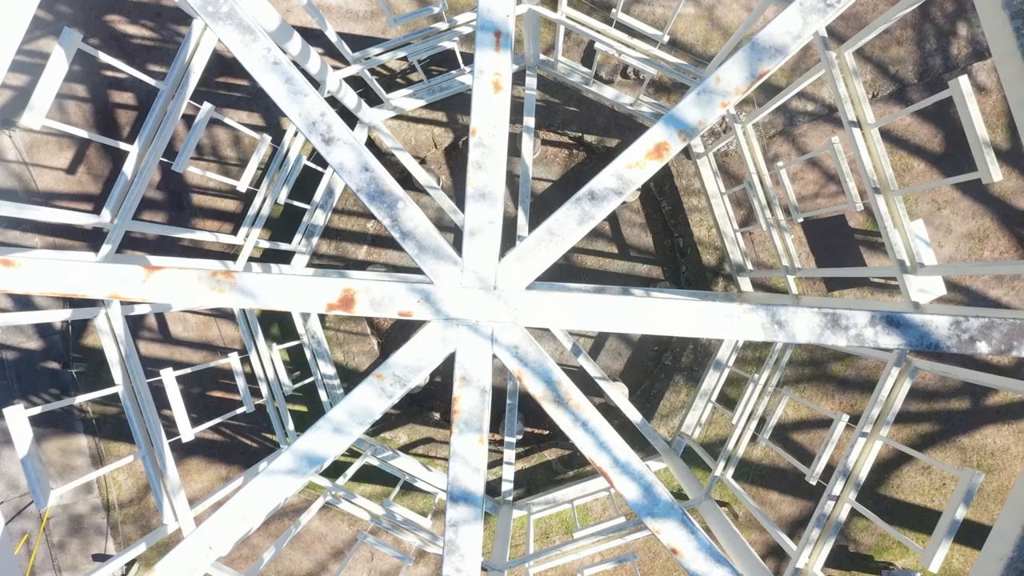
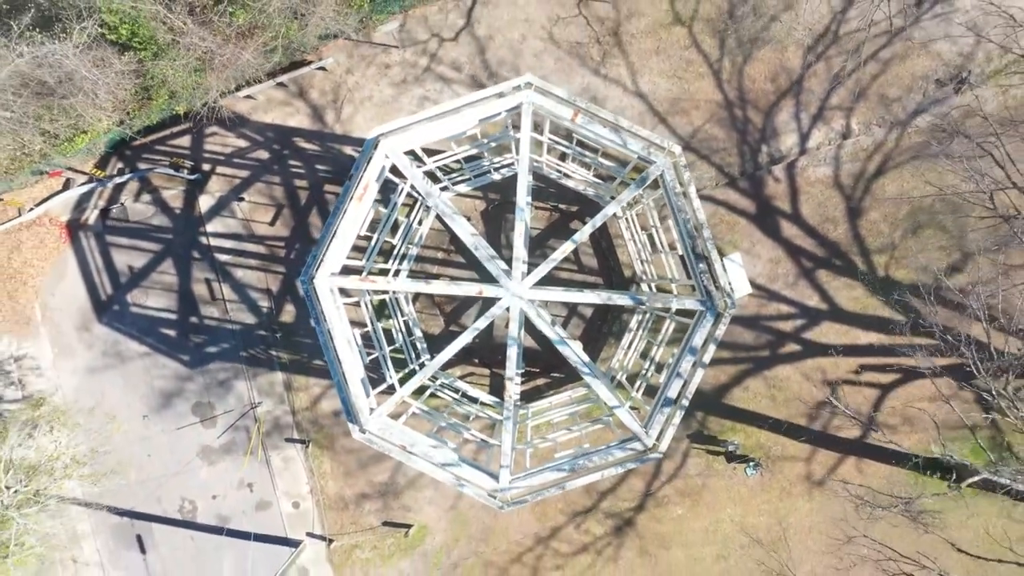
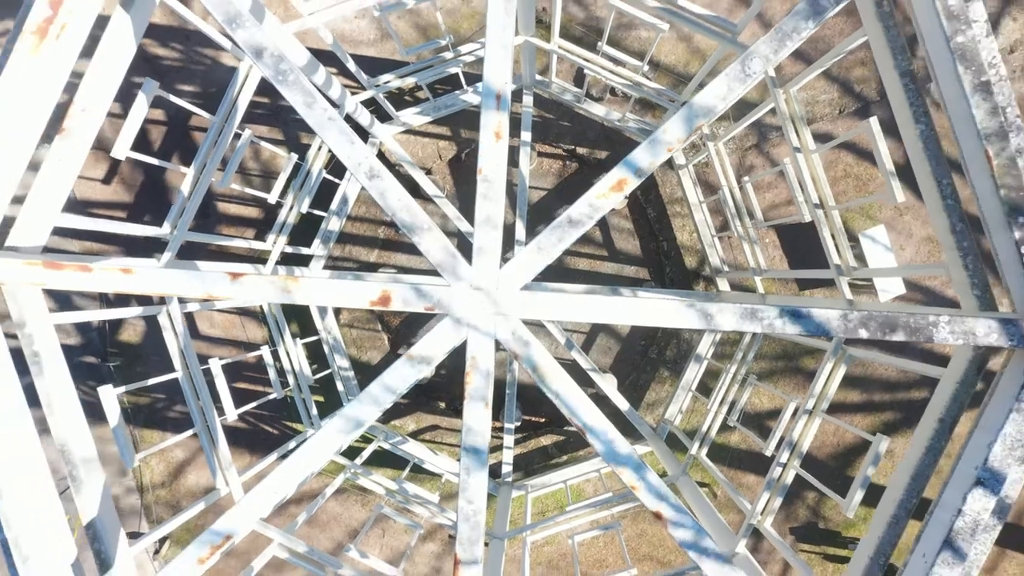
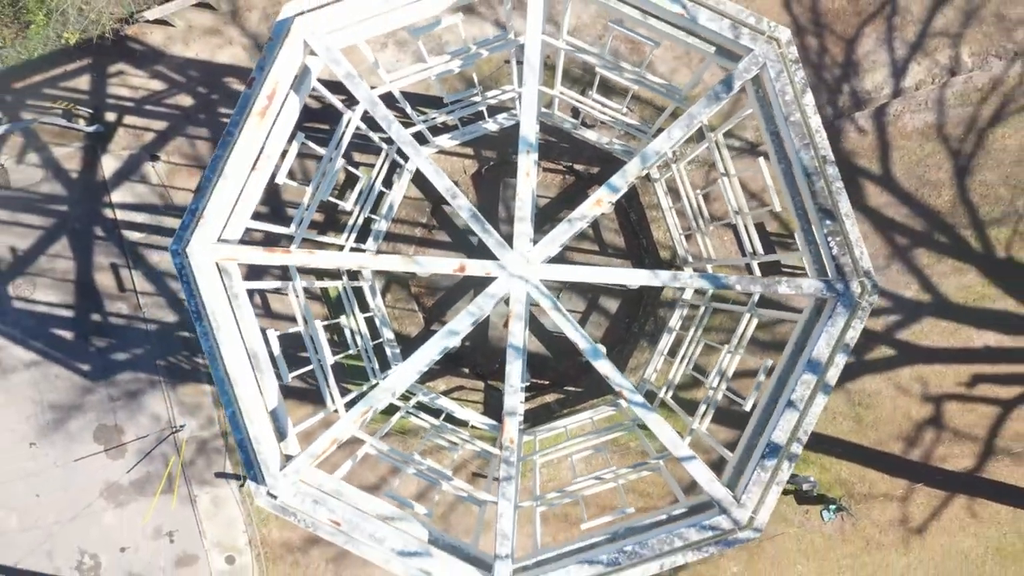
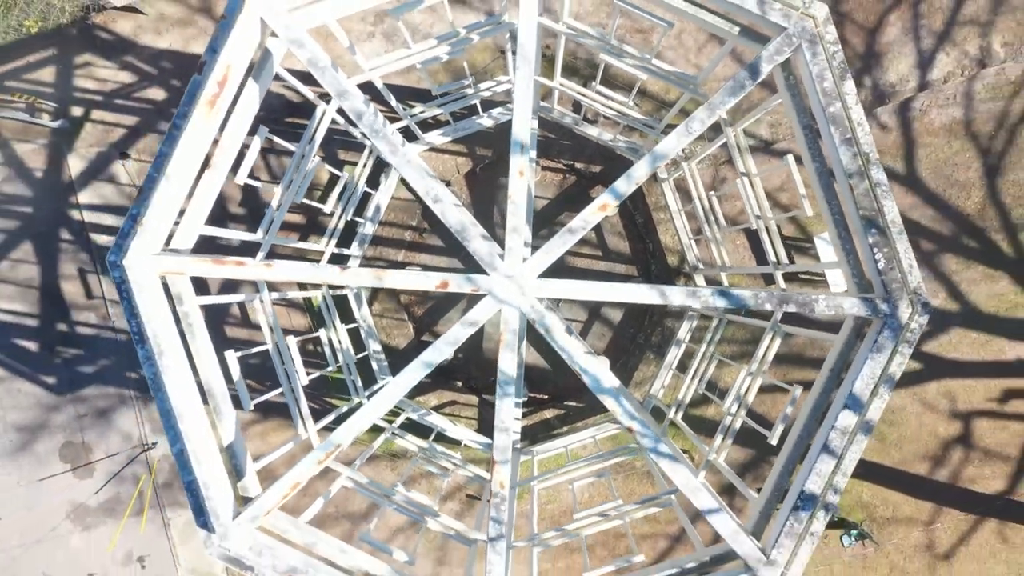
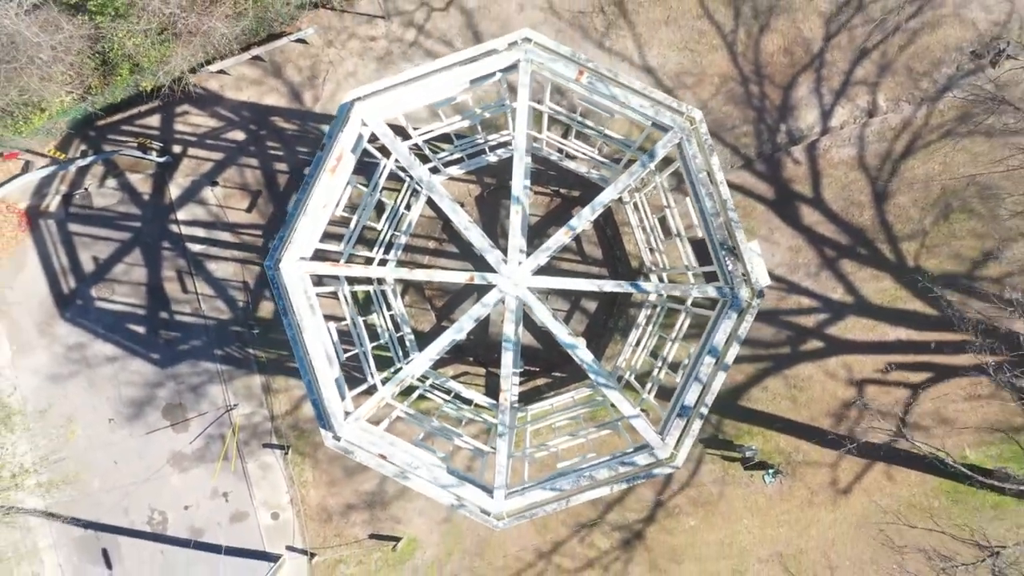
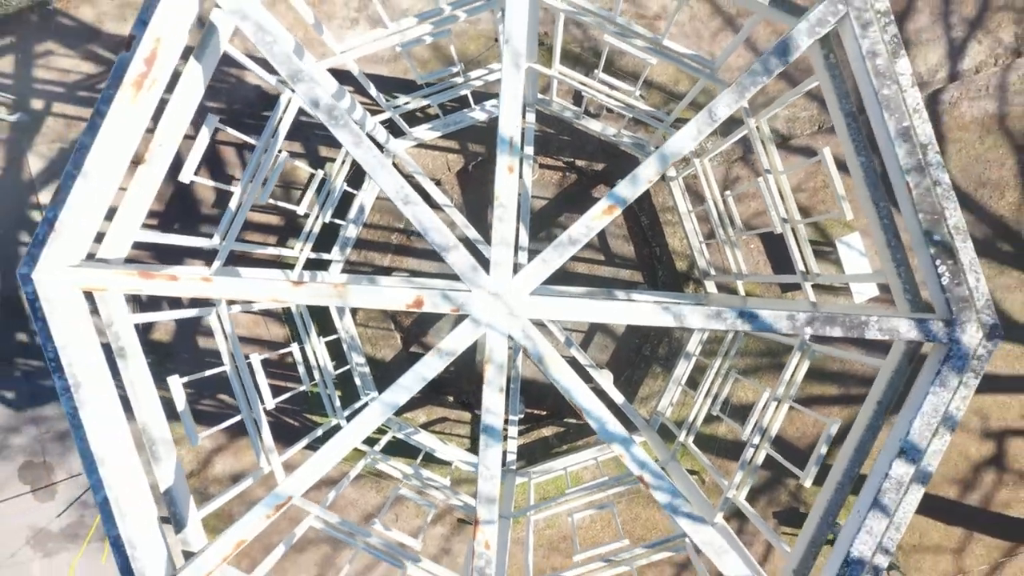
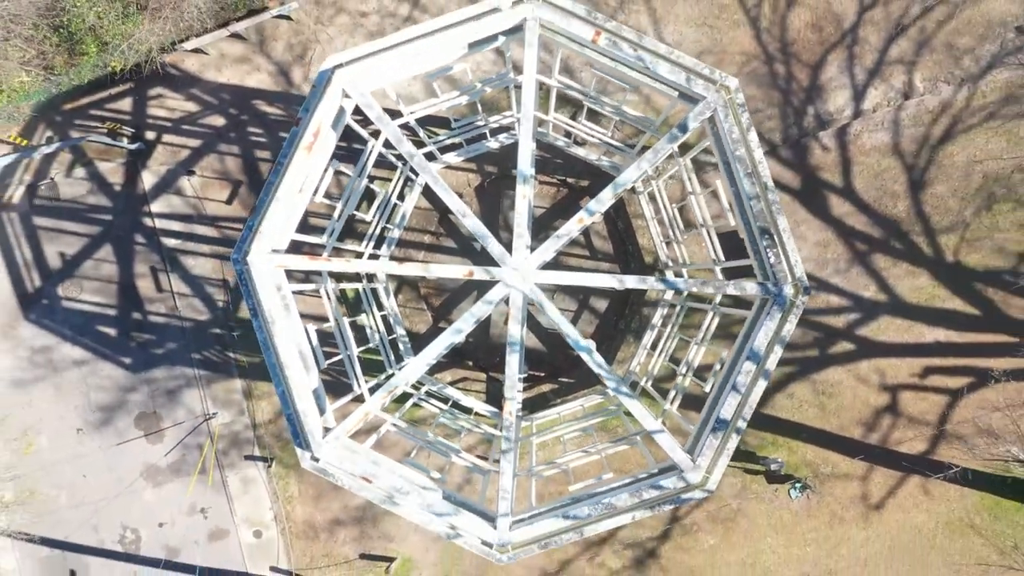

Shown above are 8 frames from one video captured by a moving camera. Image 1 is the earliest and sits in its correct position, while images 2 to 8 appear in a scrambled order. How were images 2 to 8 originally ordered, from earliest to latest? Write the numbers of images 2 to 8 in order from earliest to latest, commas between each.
3, 7, 5, 4, 8, 6, 2
